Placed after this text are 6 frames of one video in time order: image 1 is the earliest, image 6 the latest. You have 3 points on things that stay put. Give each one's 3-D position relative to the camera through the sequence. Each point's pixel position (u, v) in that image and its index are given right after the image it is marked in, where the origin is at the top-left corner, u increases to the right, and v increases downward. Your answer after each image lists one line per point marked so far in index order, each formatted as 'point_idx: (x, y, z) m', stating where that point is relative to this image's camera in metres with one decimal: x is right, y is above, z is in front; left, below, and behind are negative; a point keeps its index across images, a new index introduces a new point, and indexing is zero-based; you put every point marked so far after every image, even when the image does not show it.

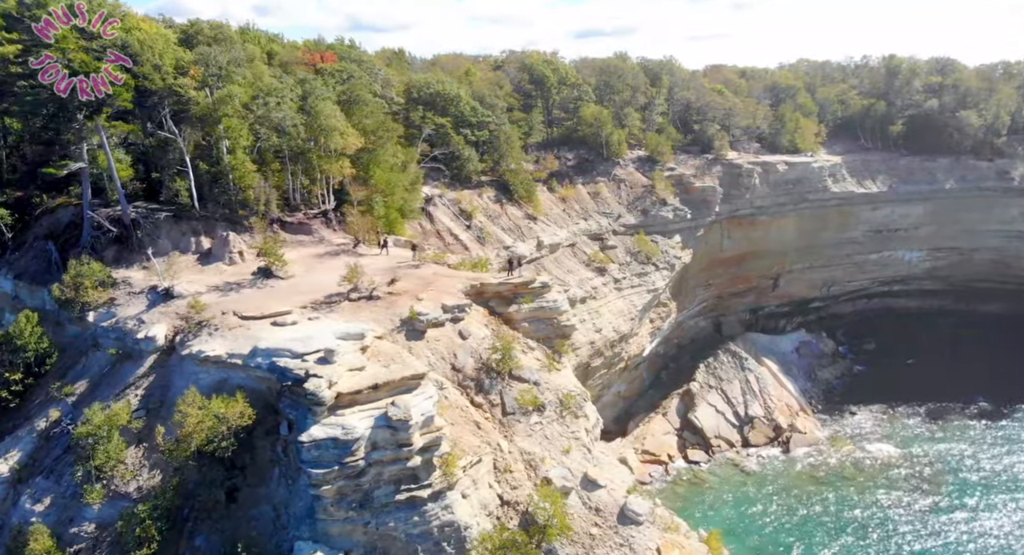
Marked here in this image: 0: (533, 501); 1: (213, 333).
0: (+0.3, -5.0, +16.5) m
1: (-7.2, -1.3, +17.8) m
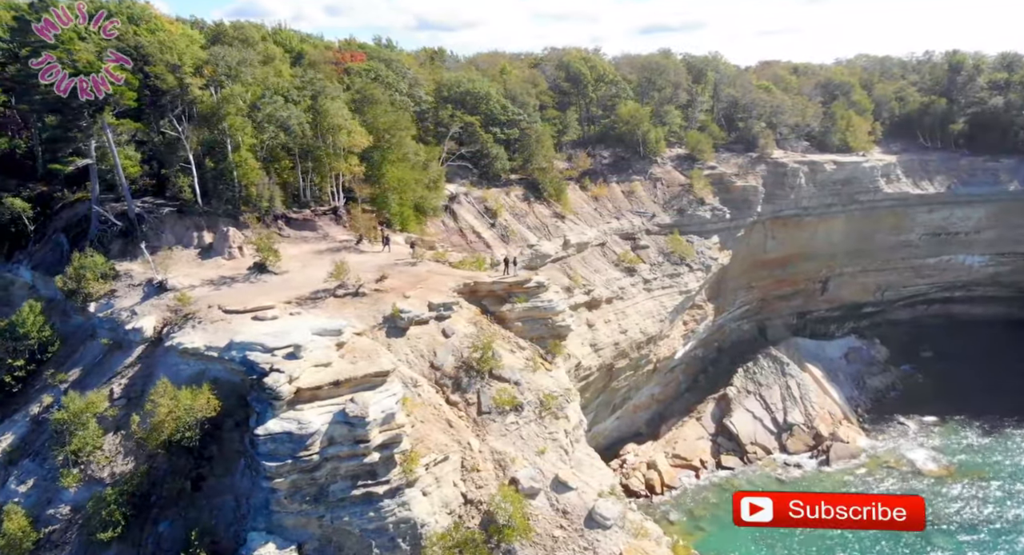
0: (-0.5, -5.0, +16.4) m
1: (-7.8, -1.2, +18.4) m
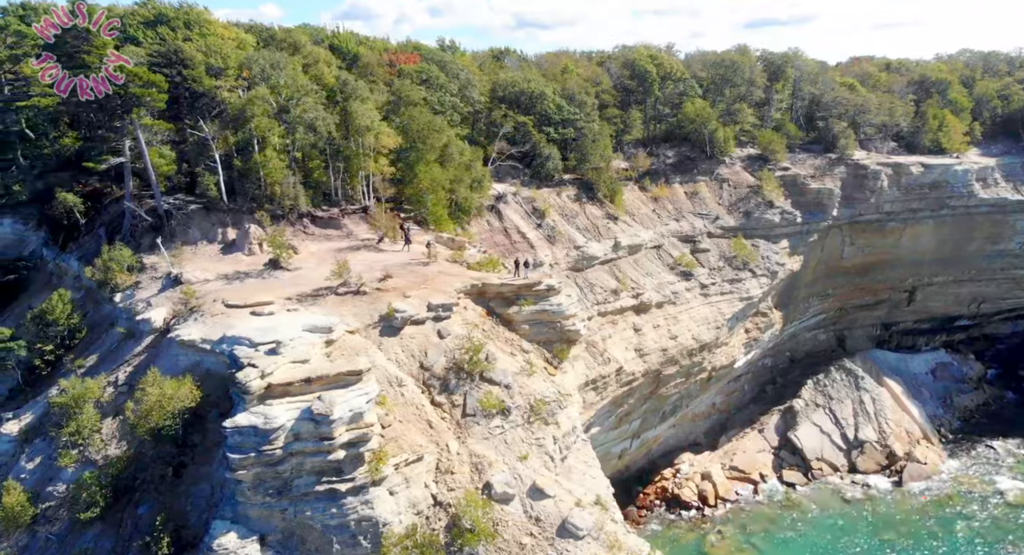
0: (-1.2, -5.1, +16.4) m
1: (-8.2, -1.1, +19.2) m
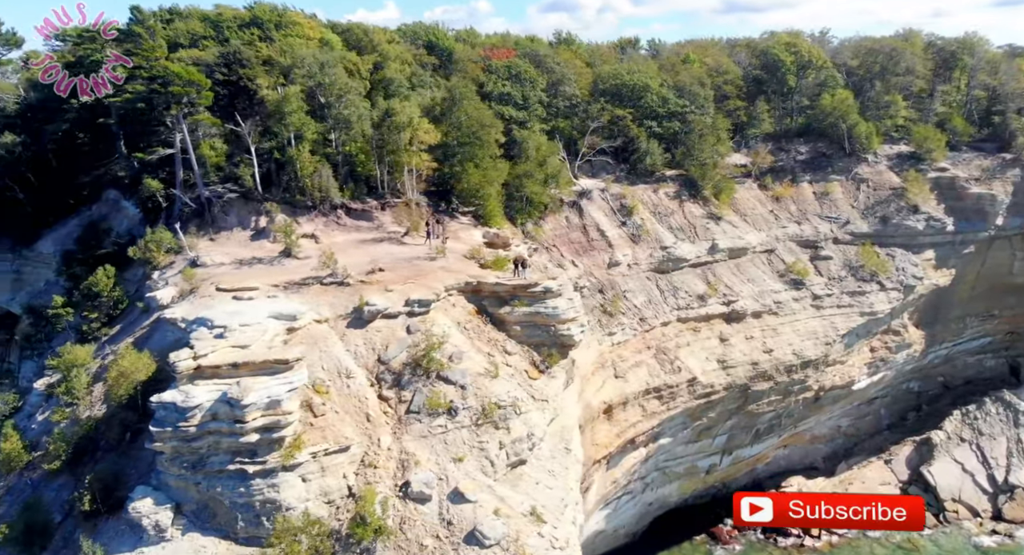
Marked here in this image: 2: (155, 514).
0: (-3.2, -5.0, +16.5) m
1: (-9.1, -0.6, +20.9) m
2: (-7.7, -5.1, +15.9) m
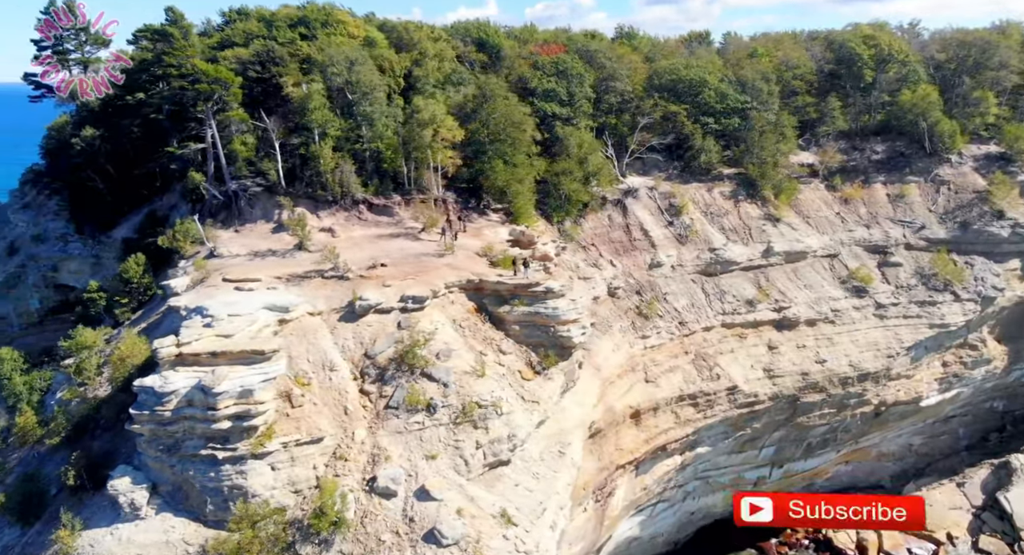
0: (-4.1, -4.9, +16.7) m
1: (-9.3, -0.3, +21.7) m
2: (-8.6, -4.8, +16.7) m
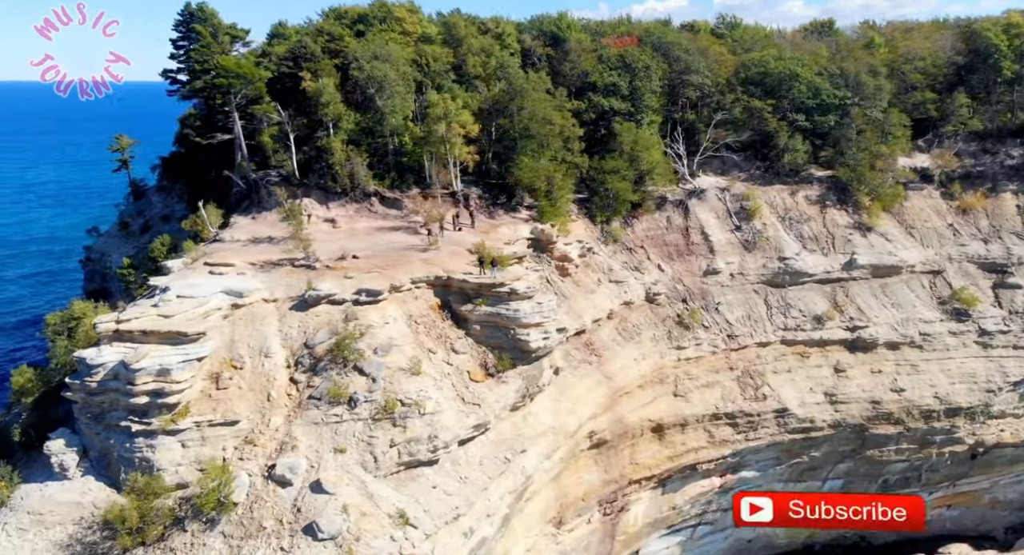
0: (-6.6, -4.6, +17.2) m
1: (-10.4, +0.2, +23.1) m
2: (-11.0, -4.3, +18.1) m
